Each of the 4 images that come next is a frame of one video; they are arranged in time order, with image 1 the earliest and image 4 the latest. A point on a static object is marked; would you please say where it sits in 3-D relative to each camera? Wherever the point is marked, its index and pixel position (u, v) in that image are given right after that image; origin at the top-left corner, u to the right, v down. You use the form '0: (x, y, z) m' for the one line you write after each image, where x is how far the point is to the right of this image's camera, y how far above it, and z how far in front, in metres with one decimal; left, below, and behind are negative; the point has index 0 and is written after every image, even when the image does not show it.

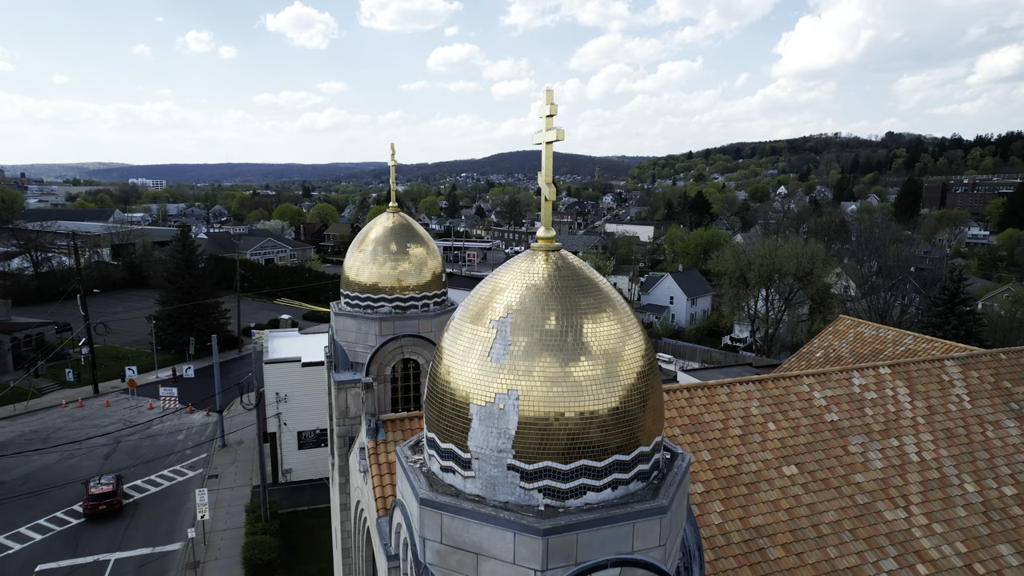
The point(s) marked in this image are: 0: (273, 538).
0: (-7.6, -8.0, +19.0) m
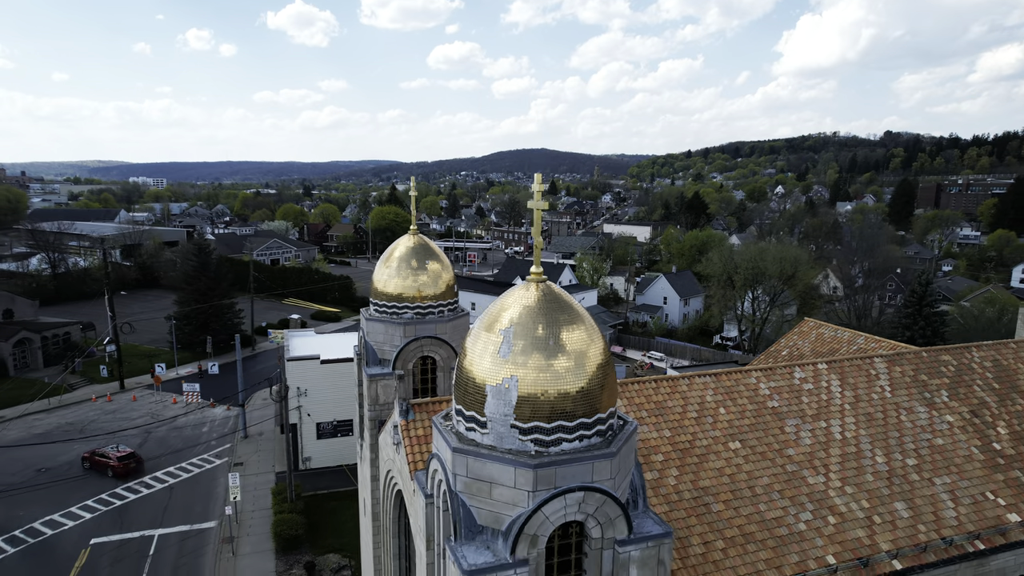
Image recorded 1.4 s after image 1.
0: (-7.6, -8.2, +21.3) m
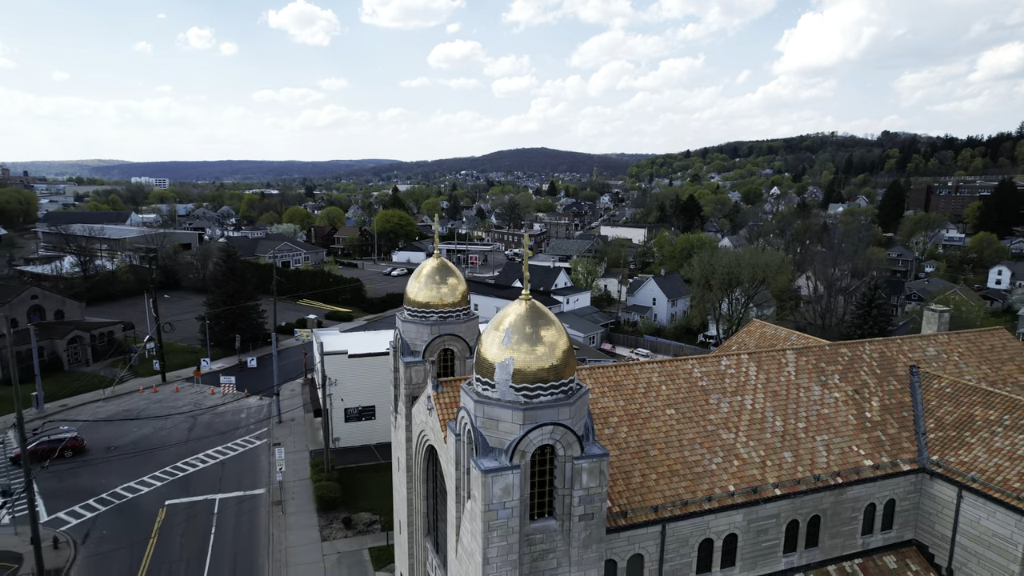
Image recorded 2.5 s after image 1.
0: (-7.6, -8.4, +25.8) m
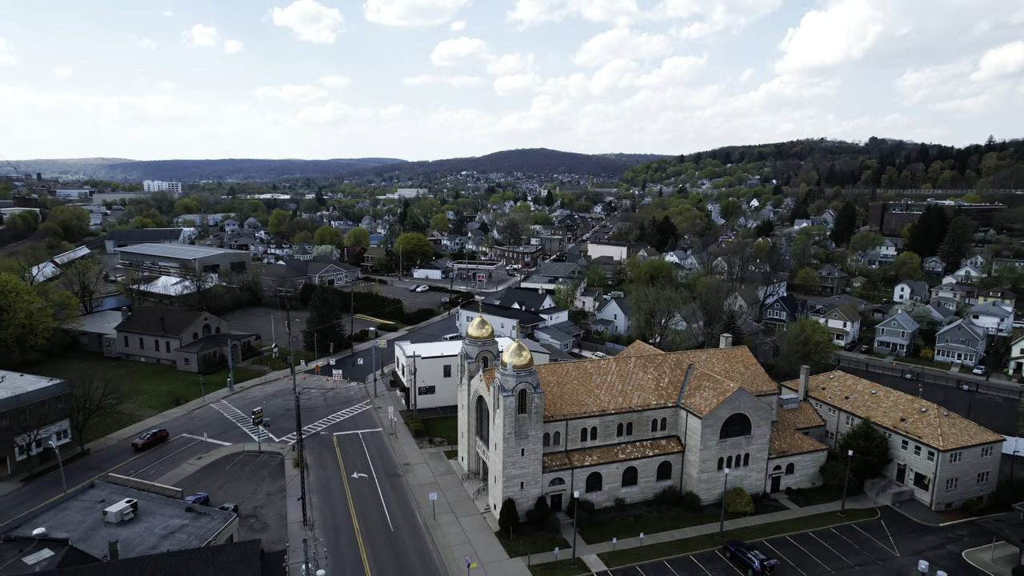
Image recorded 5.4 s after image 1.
0: (-7.6, -11.3, +49.3) m
